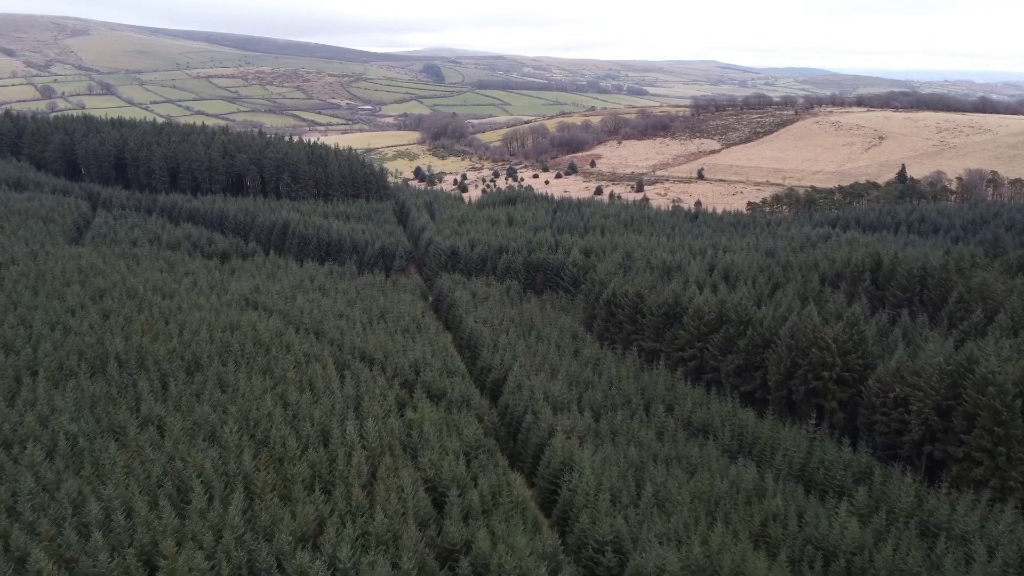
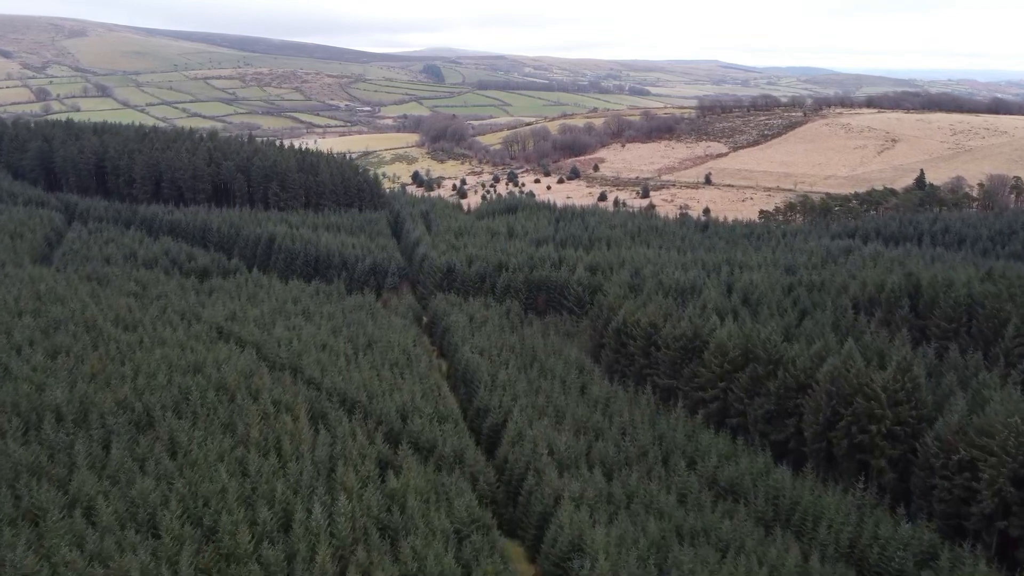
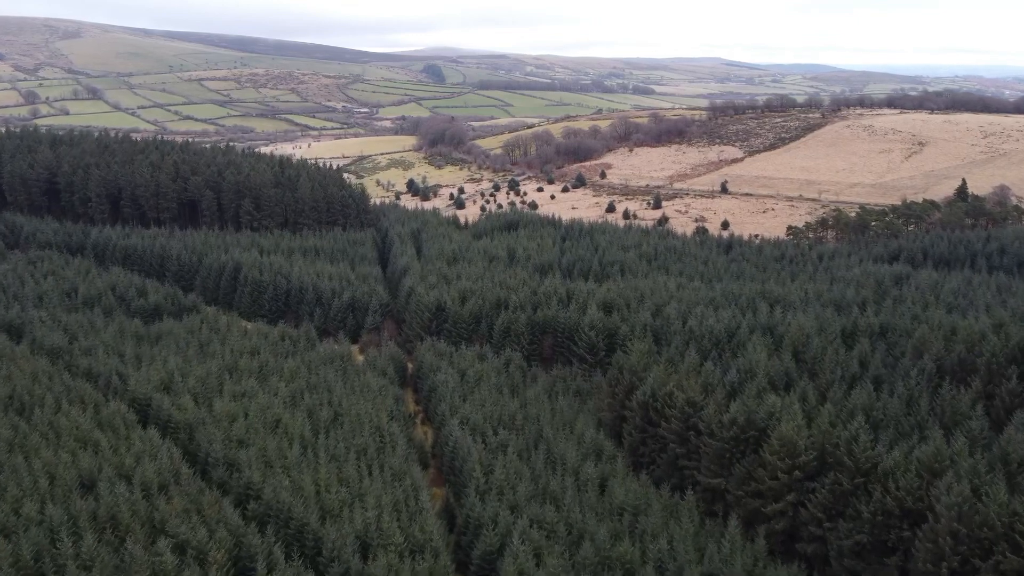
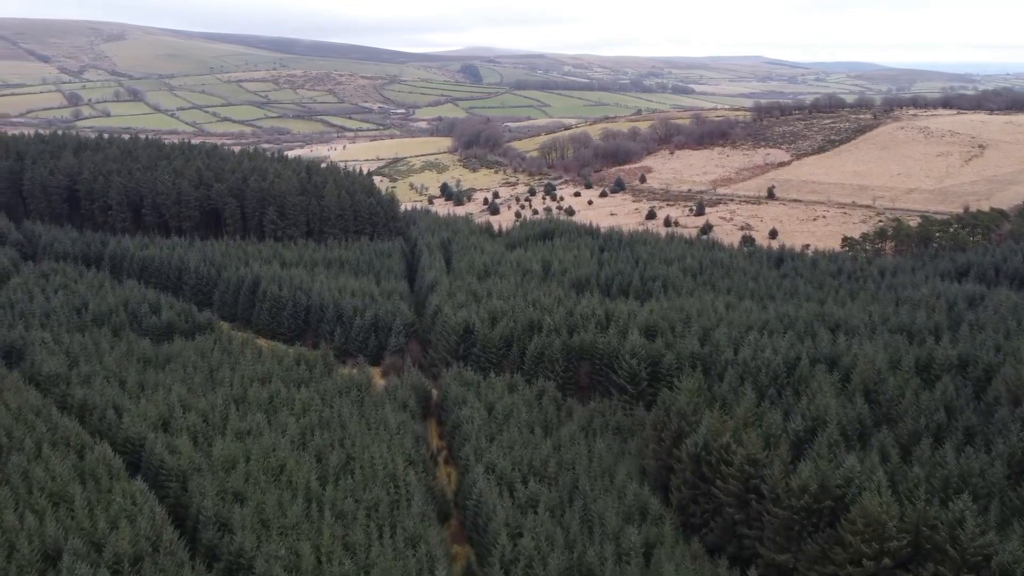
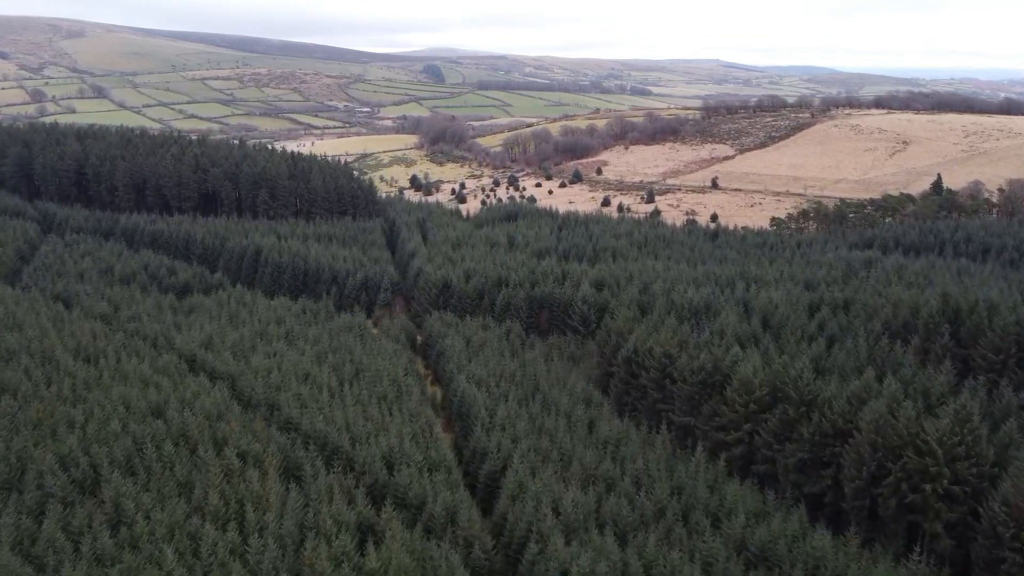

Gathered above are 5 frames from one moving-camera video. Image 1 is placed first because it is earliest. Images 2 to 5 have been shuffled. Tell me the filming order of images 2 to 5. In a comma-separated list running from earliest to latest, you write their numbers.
2, 5, 3, 4
